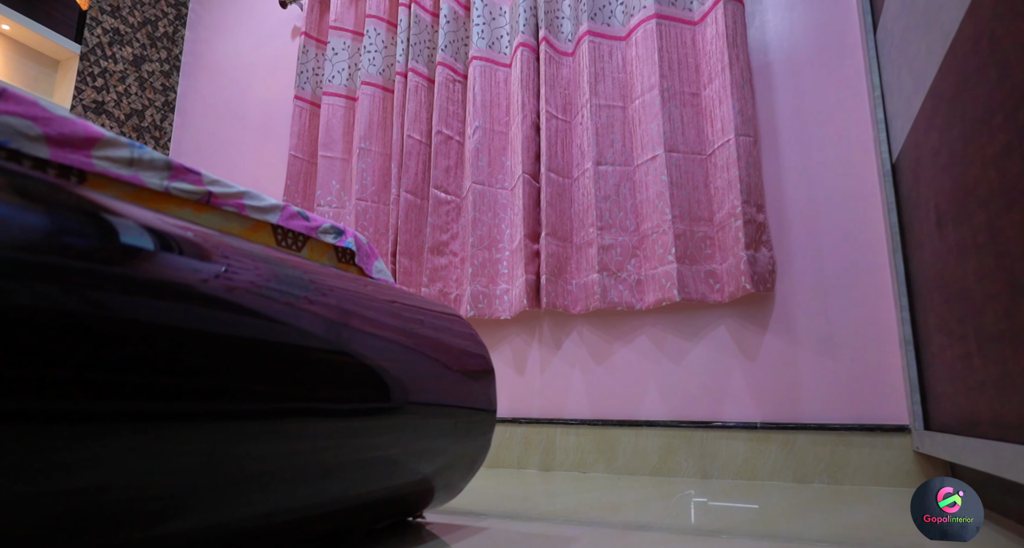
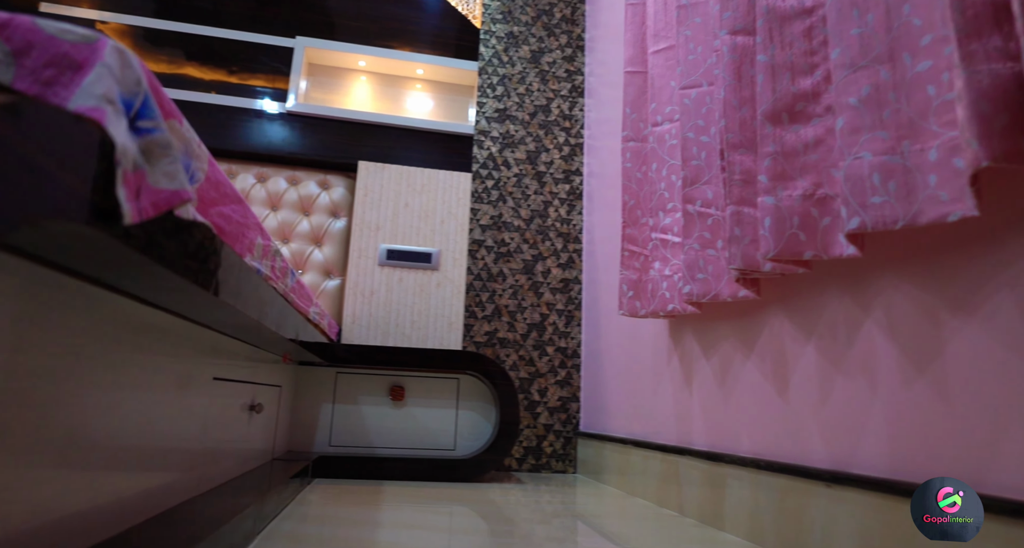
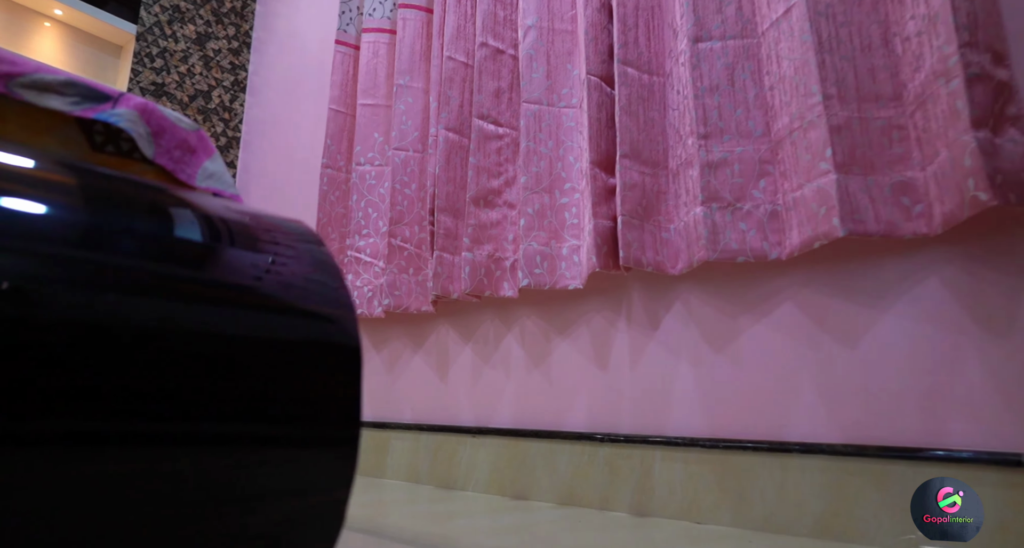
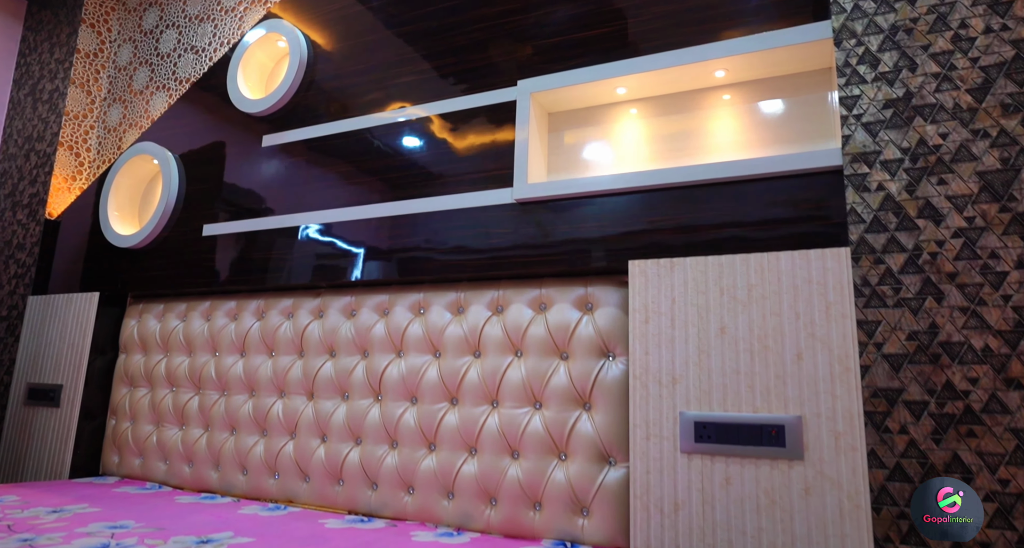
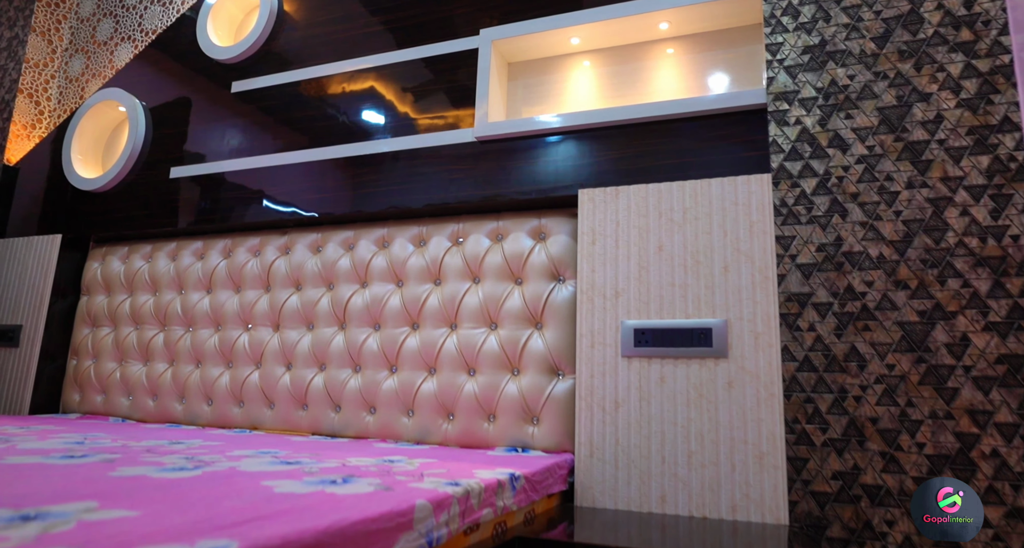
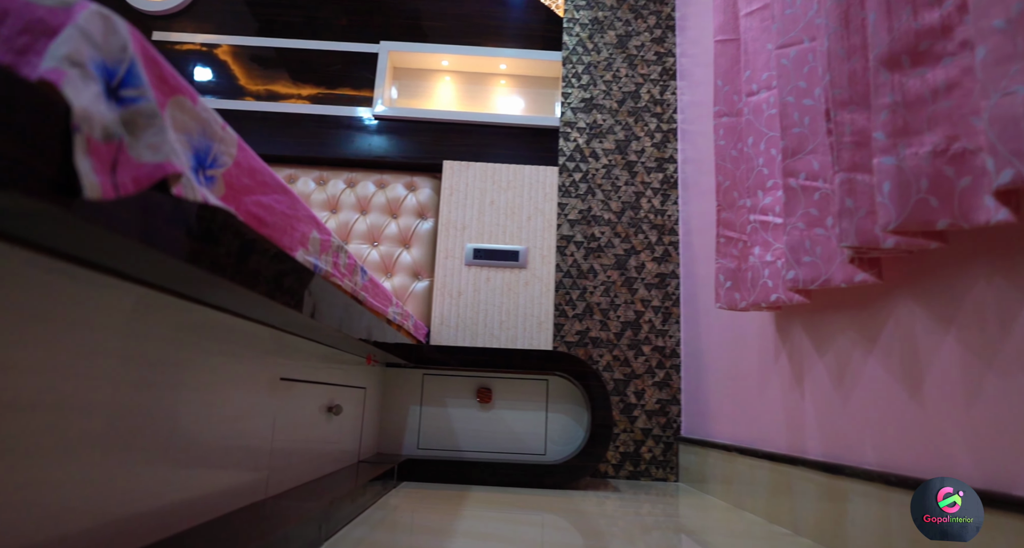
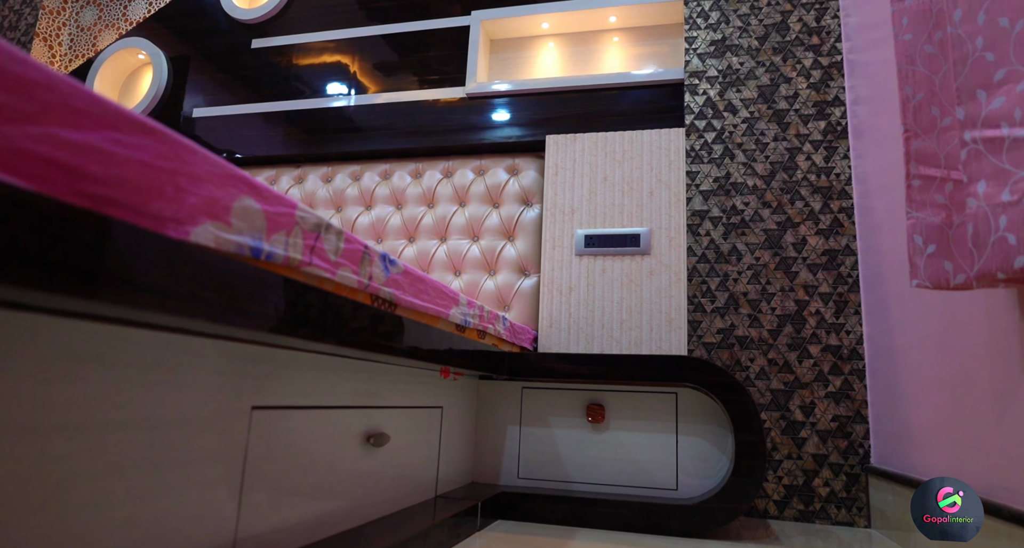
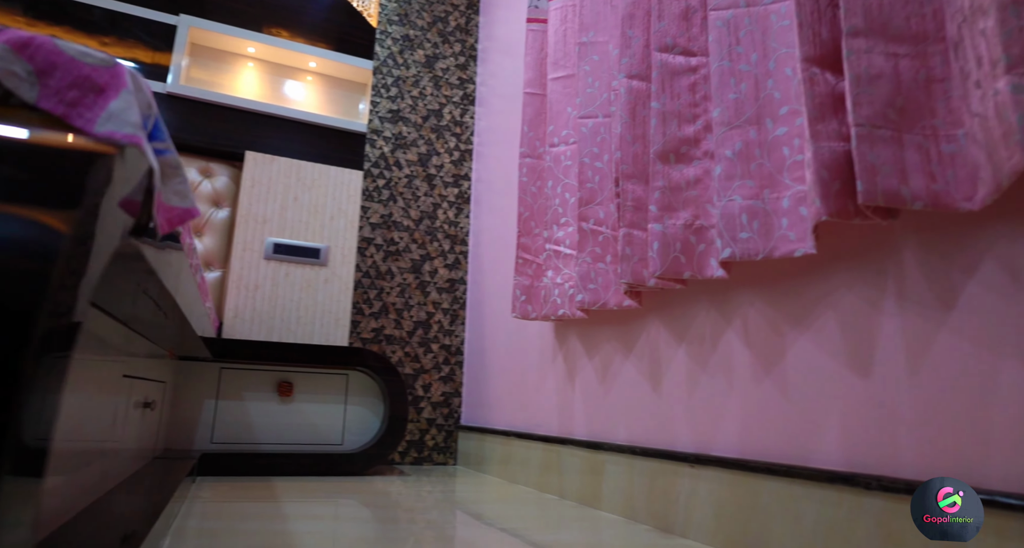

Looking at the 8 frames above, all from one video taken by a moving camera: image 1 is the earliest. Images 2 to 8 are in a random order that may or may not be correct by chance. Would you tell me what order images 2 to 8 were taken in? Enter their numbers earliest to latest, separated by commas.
3, 8, 2, 6, 7, 5, 4
